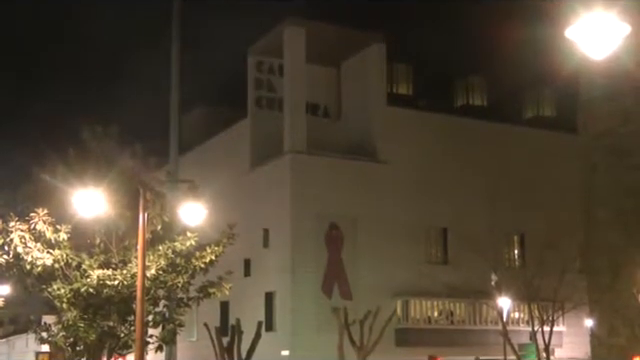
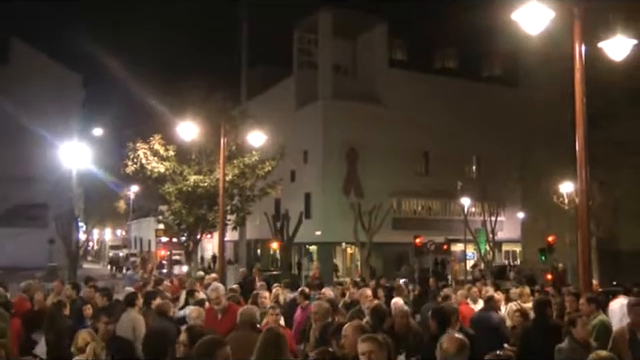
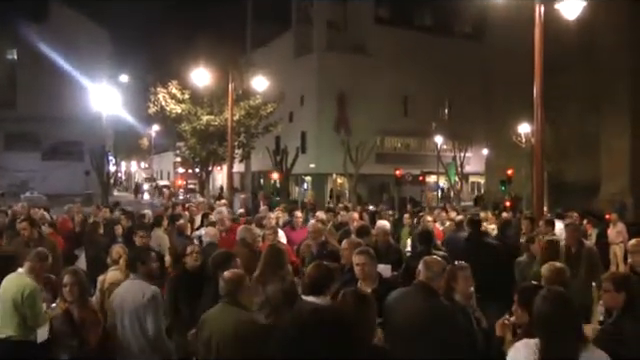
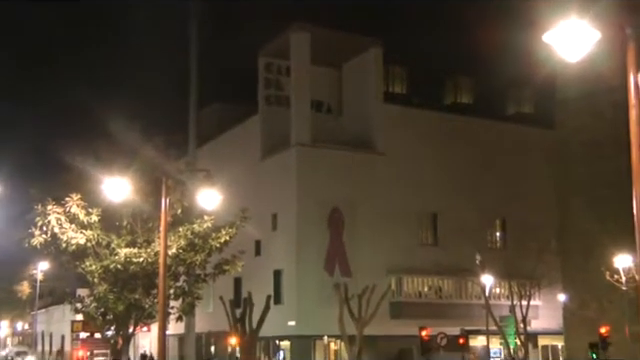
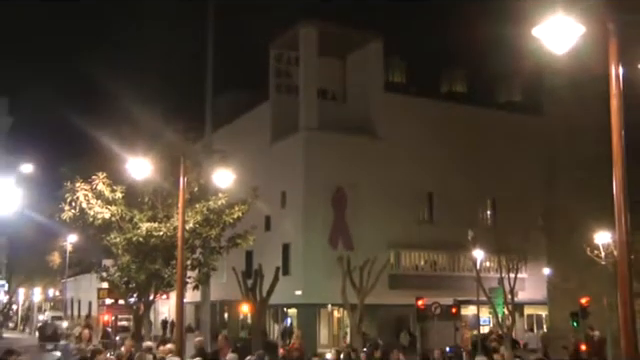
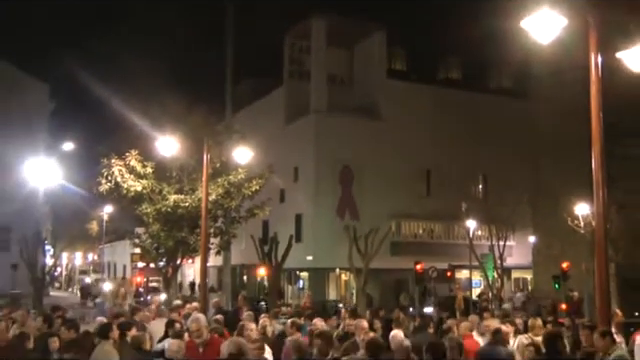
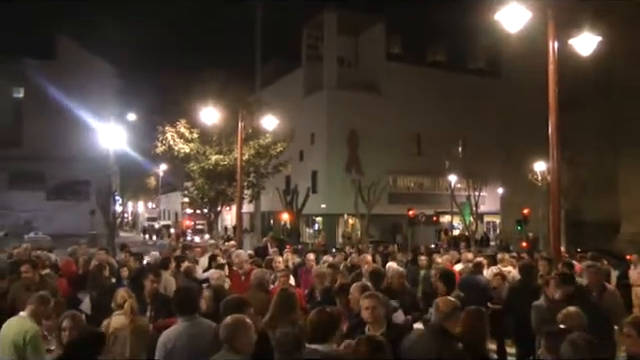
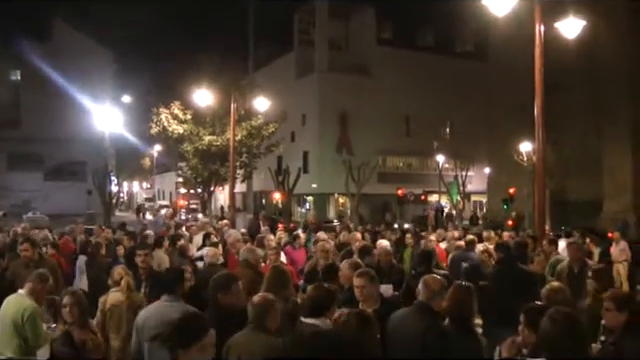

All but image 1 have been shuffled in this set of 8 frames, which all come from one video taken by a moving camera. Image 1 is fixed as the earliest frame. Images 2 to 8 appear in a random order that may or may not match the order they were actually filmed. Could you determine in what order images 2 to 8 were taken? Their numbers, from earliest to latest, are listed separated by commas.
4, 5, 6, 2, 7, 8, 3
